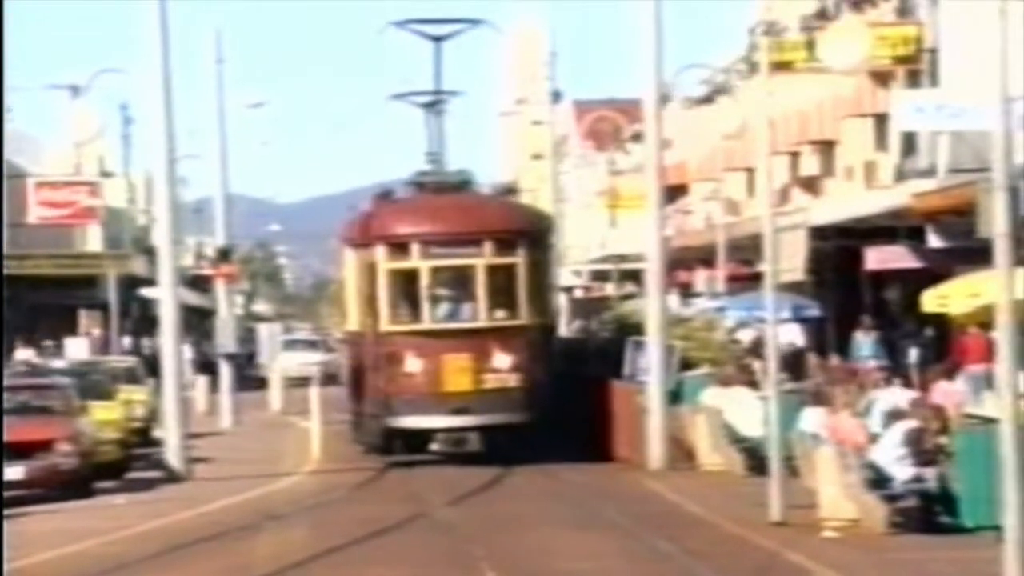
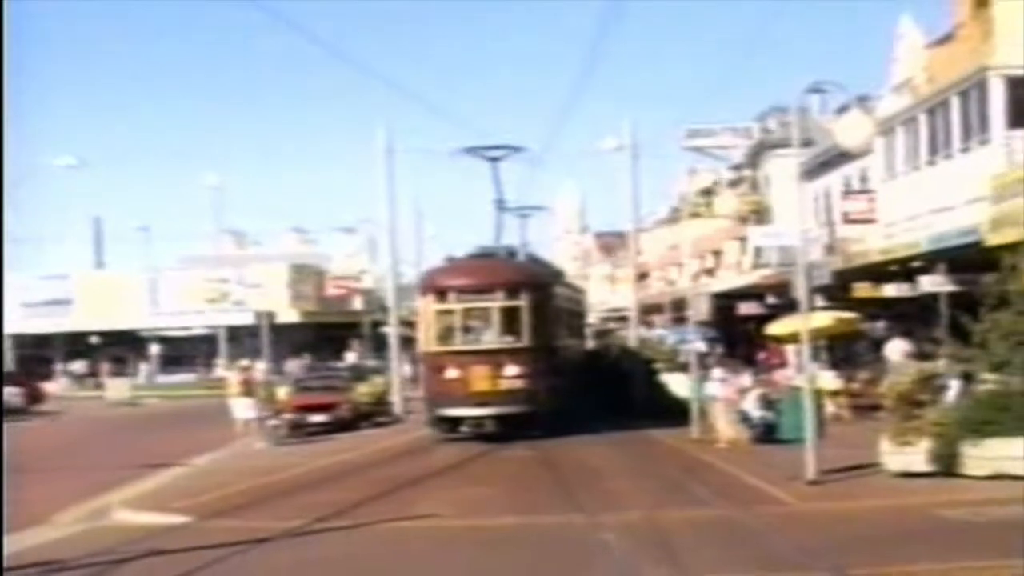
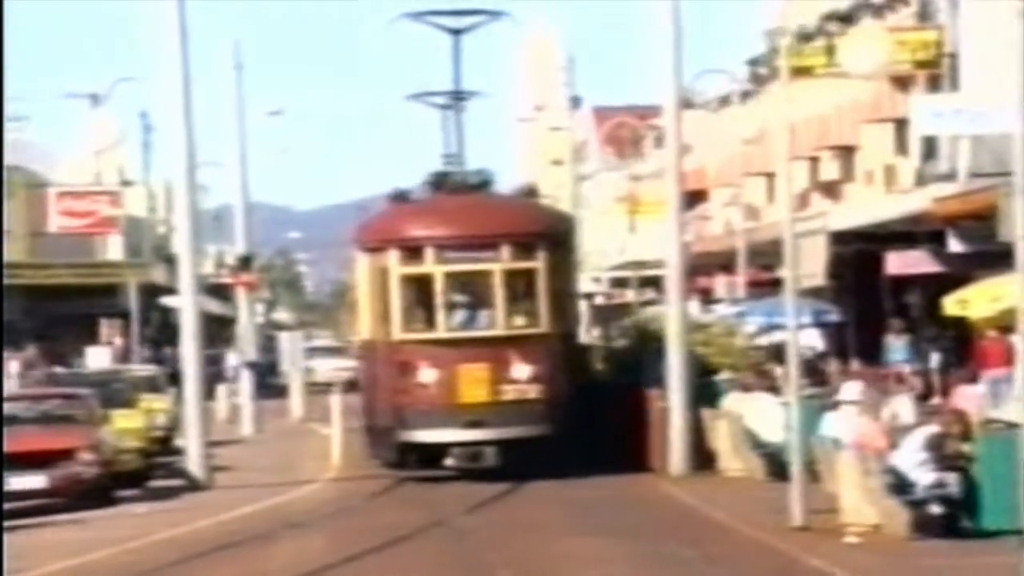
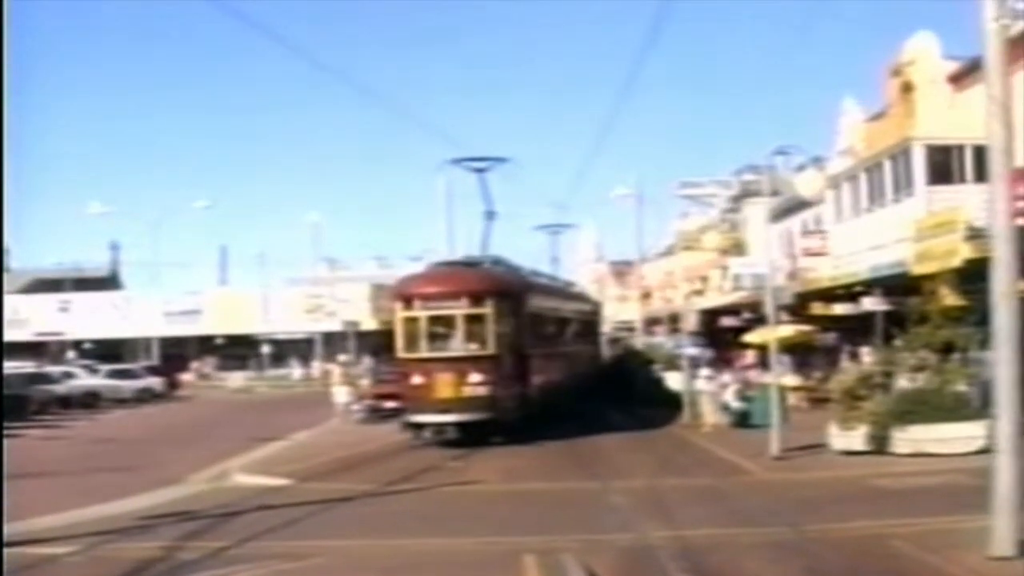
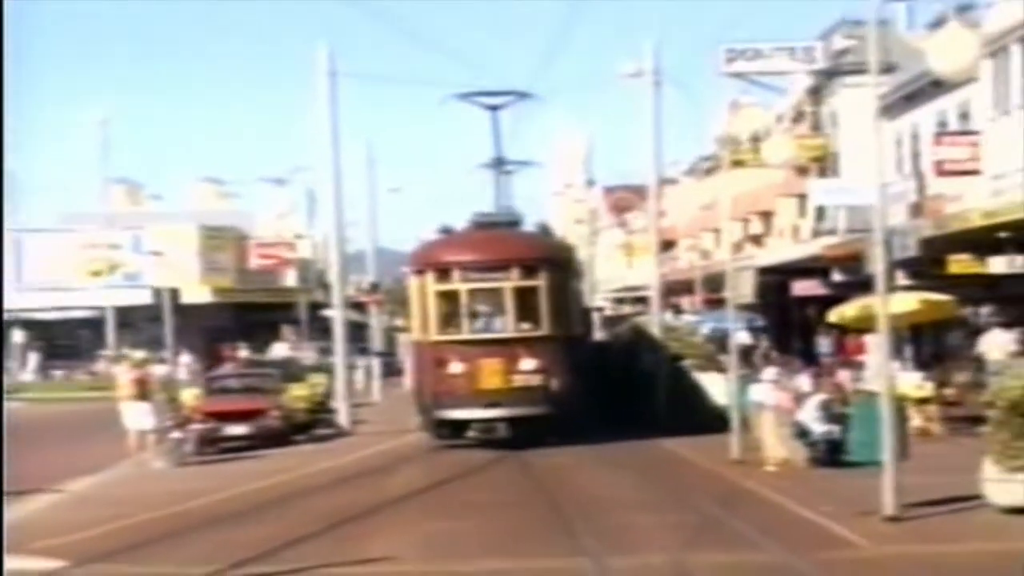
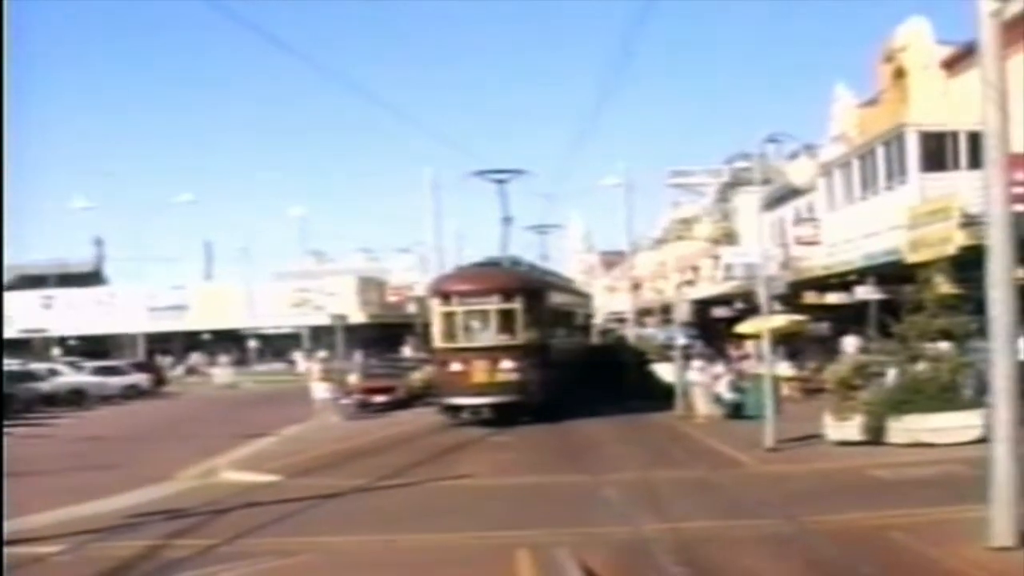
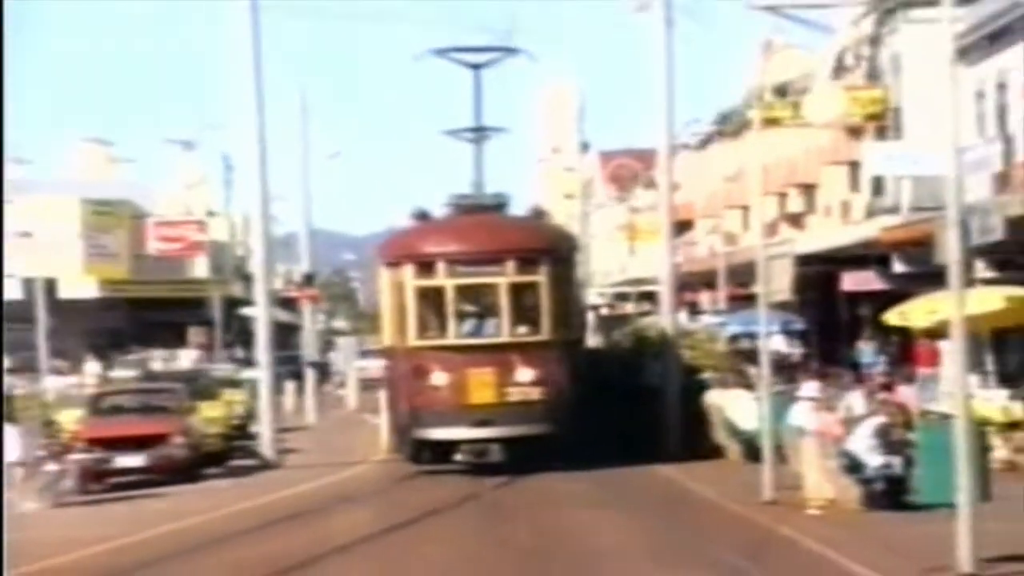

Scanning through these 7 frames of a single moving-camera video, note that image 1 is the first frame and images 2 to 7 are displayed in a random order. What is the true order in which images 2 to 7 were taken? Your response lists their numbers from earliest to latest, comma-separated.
3, 7, 5, 2, 6, 4
